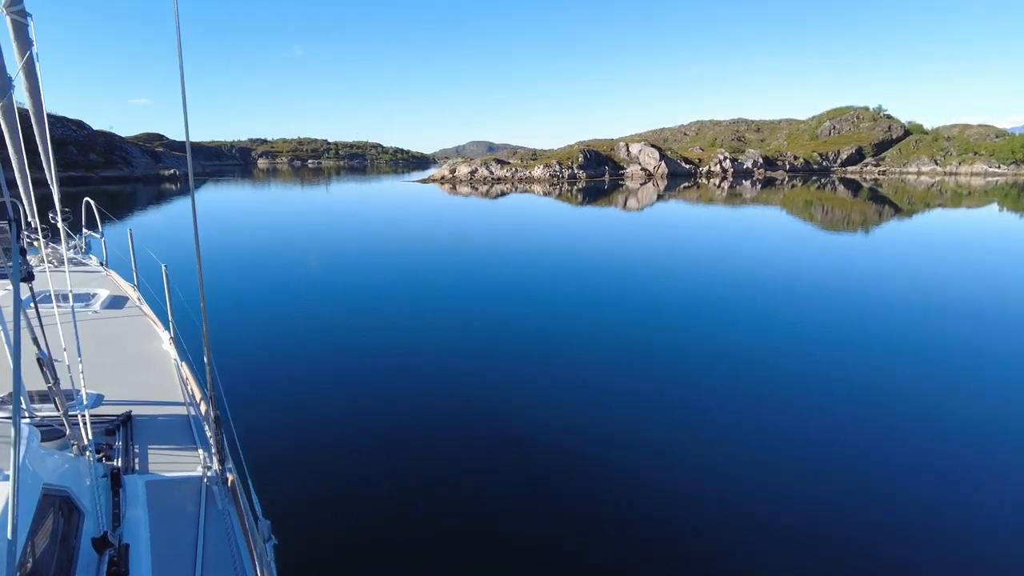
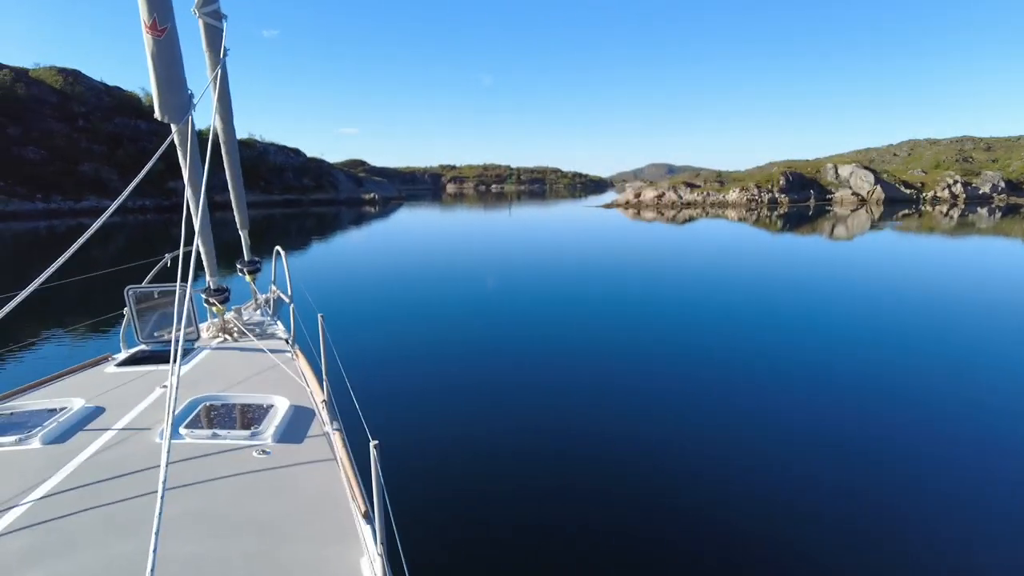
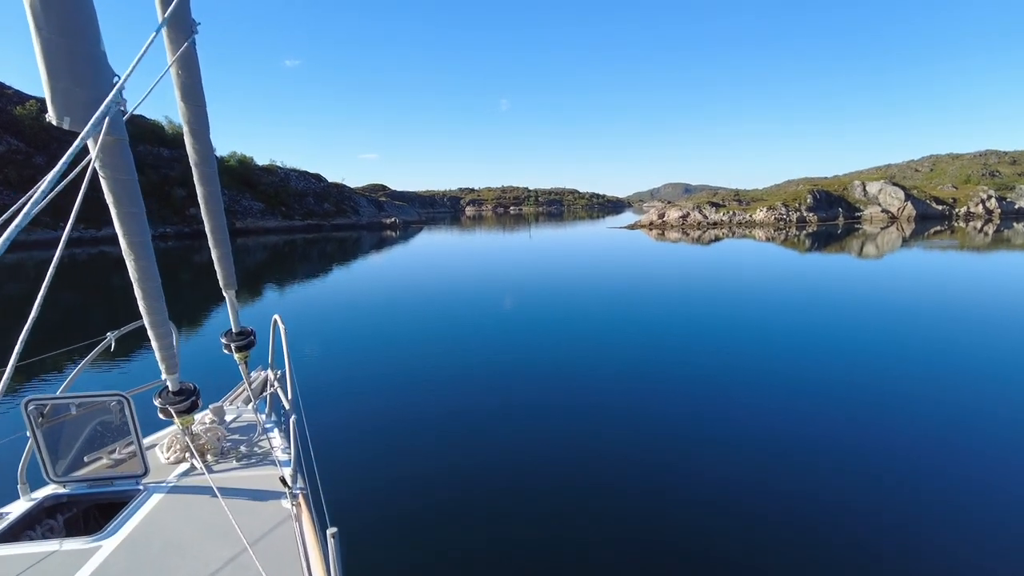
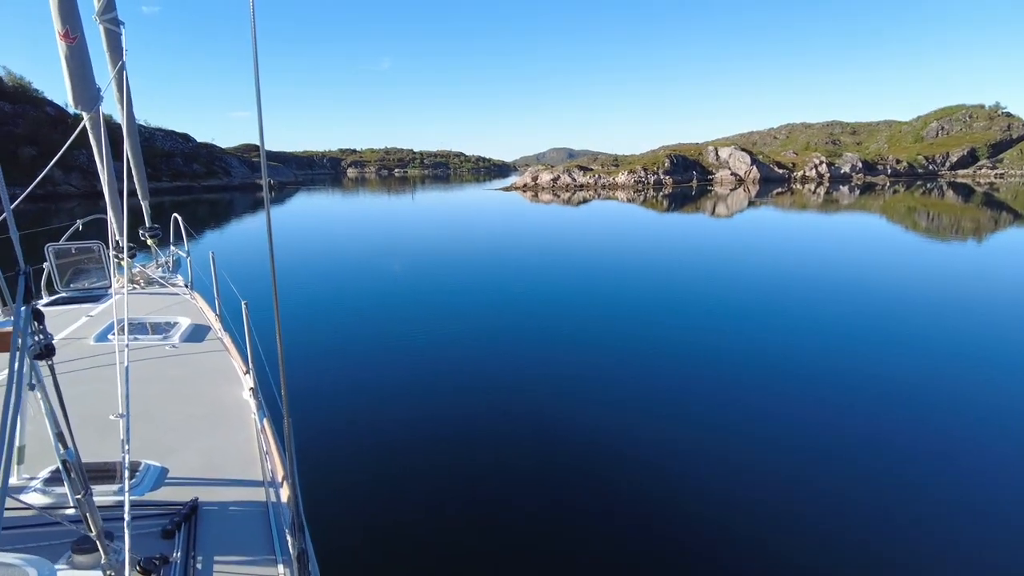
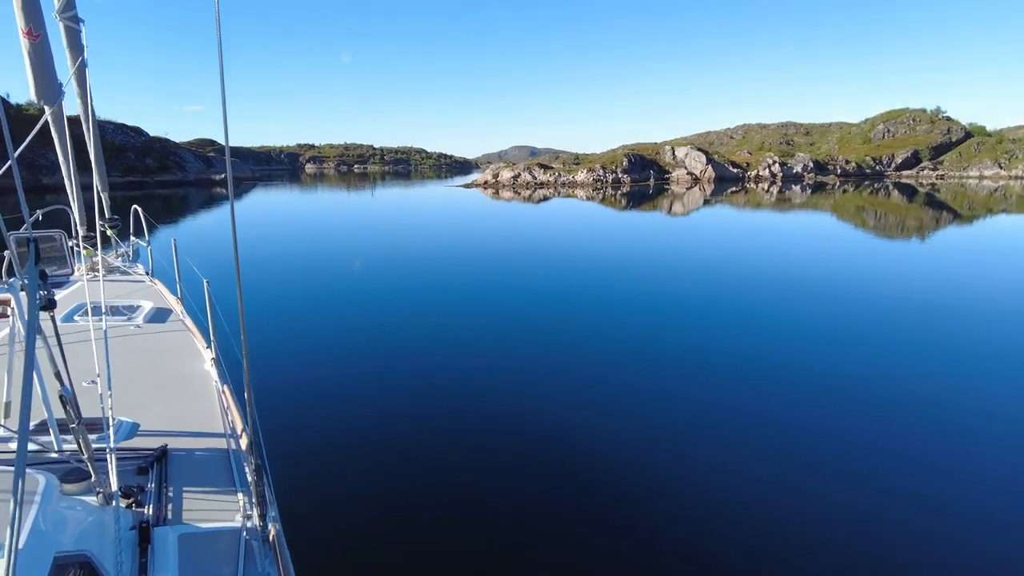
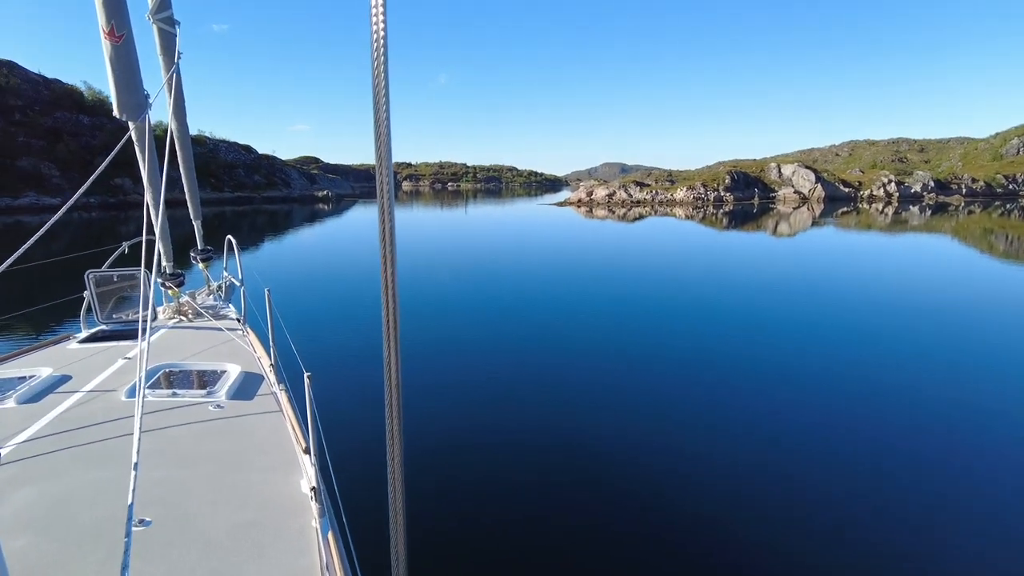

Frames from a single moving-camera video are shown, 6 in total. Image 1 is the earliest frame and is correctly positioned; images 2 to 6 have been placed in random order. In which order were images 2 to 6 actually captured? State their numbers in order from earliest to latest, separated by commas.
5, 4, 6, 2, 3
